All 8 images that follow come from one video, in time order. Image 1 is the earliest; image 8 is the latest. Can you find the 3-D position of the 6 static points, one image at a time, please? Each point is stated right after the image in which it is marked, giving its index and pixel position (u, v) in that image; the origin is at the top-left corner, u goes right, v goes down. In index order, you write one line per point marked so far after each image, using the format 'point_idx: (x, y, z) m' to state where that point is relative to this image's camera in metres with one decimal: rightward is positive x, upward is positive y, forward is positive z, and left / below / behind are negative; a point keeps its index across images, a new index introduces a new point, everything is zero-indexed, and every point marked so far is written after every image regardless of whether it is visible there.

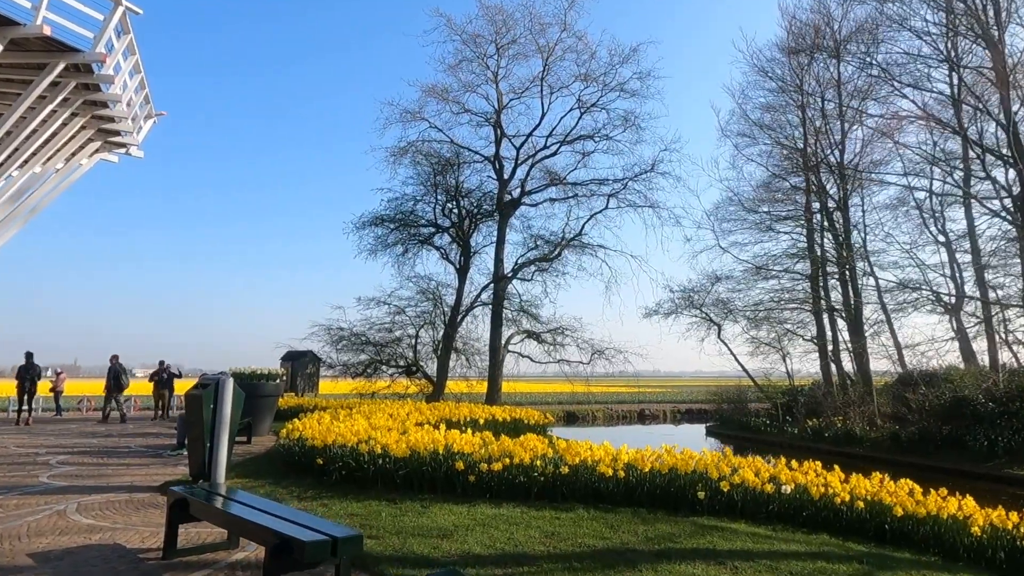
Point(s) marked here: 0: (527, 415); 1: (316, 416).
0: (+0.4, -3.2, +16.8) m
1: (-3.4, -2.2, +11.4) m
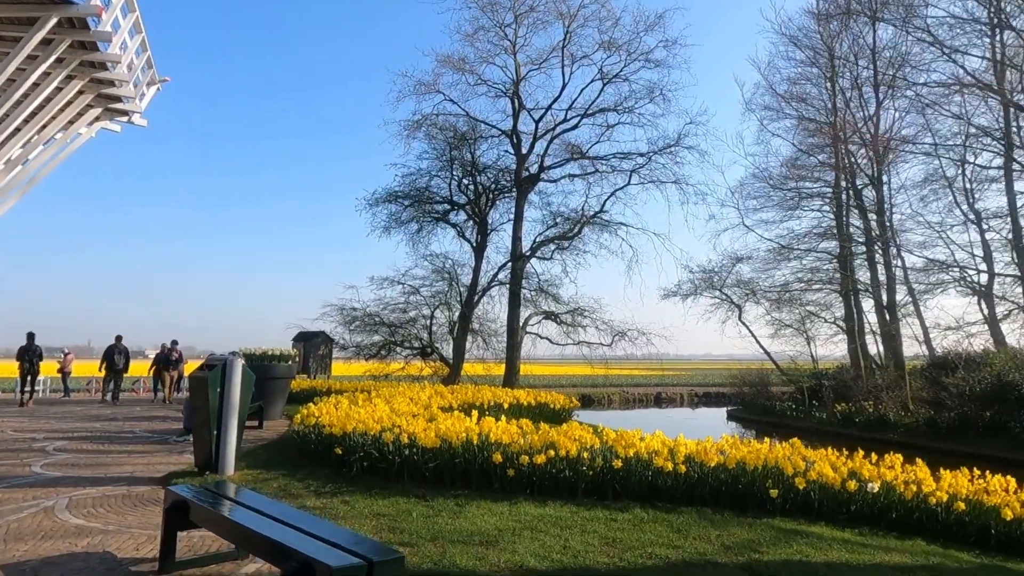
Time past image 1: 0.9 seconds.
0: (+1.0, -2.7, +15.9) m
1: (-2.8, -1.7, +10.6) m
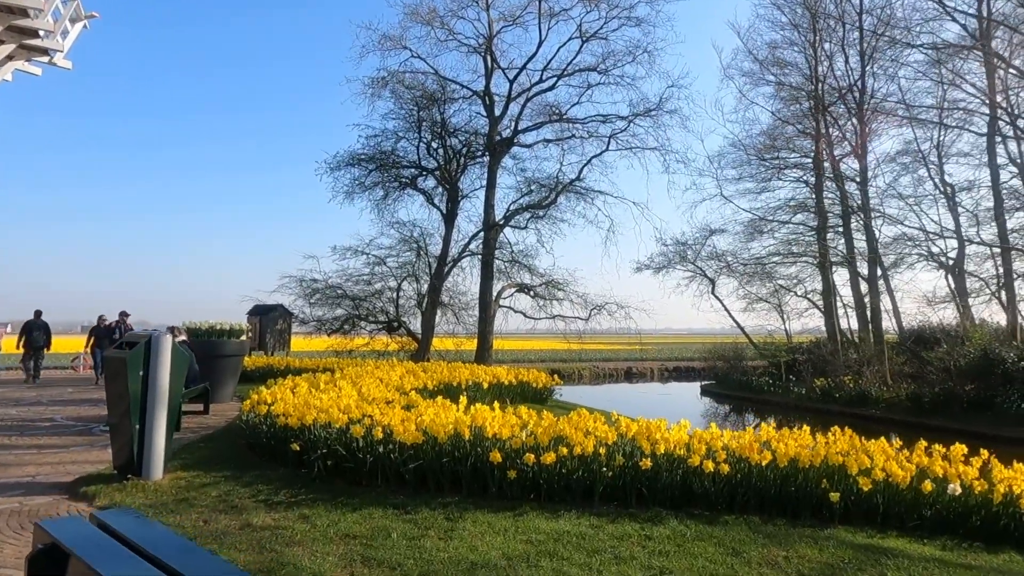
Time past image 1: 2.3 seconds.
0: (+0.5, -2.0, +14.6) m
1: (-3.0, -1.2, +9.0) m
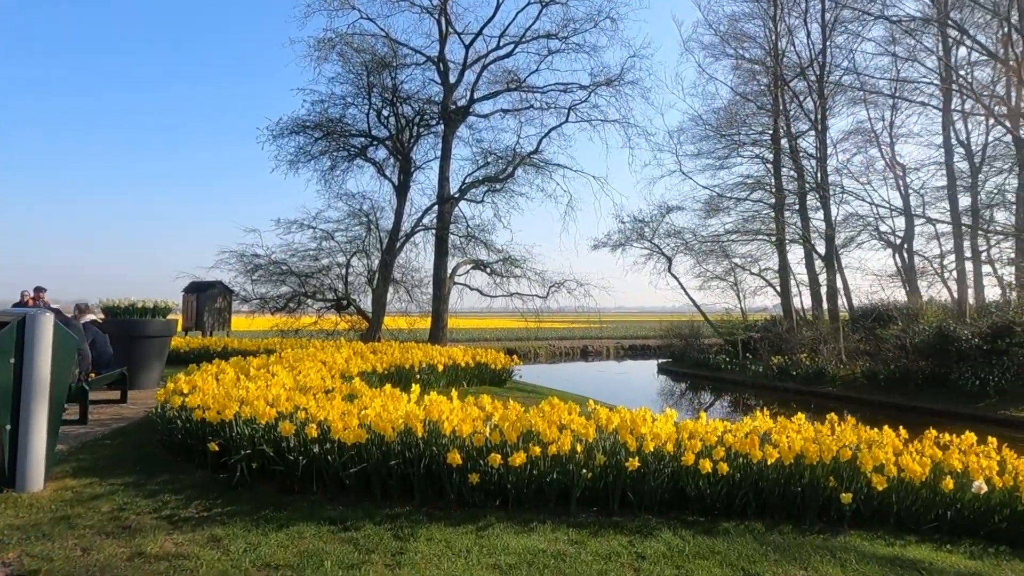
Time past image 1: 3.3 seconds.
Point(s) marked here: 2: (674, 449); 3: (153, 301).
0: (-0.4, -1.5, +13.7) m
1: (-3.5, -0.9, +7.9) m
2: (+1.2, -1.2, +5.0) m
3: (-6.2, -0.2, +11.6) m
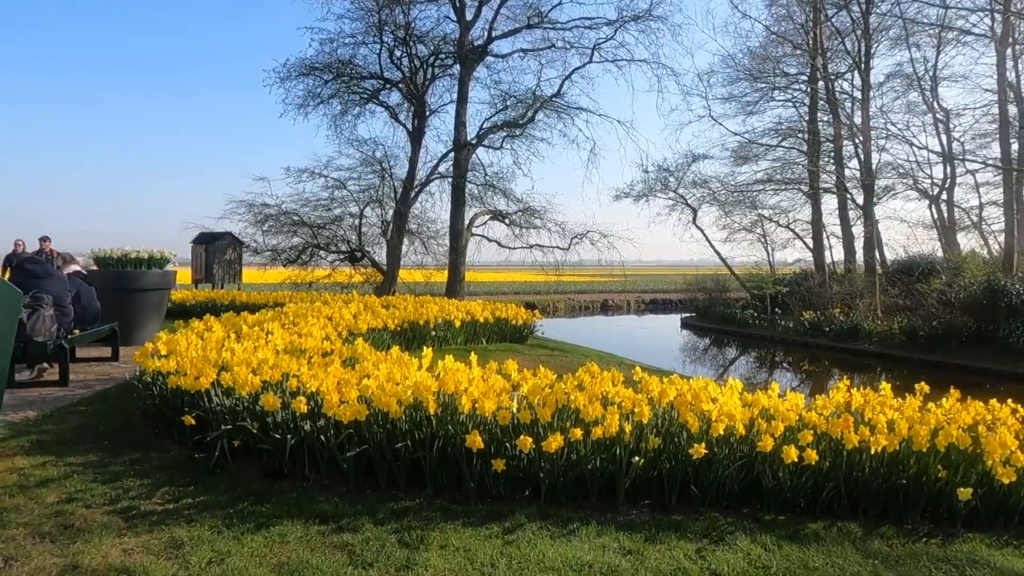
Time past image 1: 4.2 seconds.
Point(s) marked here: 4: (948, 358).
0: (0.0, -0.5, +12.7) m
1: (-3.2, -0.3, +7.0) m
2: (+1.4, -0.9, +4.0) m
3: (-5.9, +0.6, +10.7) m
4: (+13.1, -2.1, +20.1) m
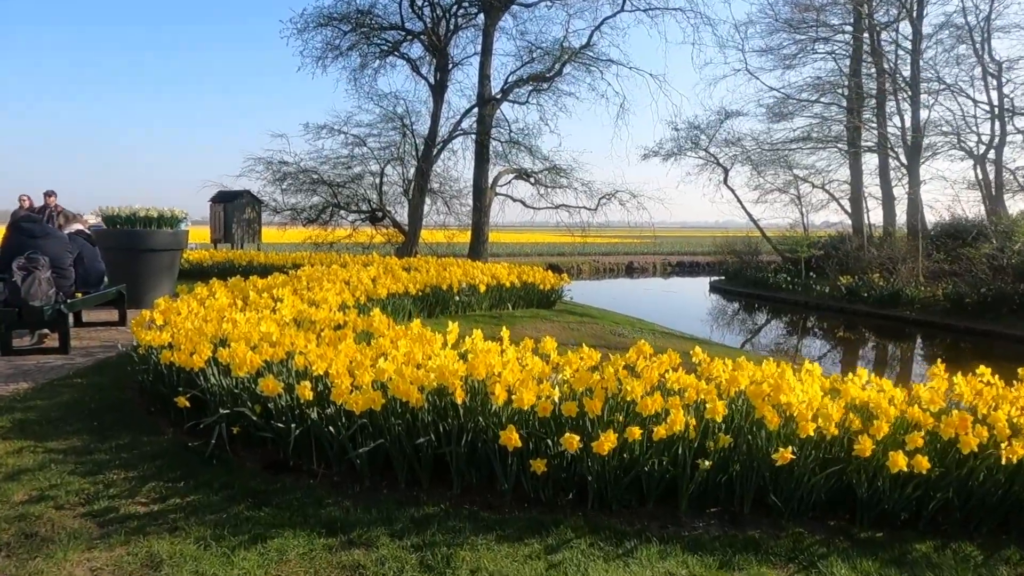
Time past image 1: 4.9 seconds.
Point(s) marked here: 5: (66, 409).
0: (+0.5, +0.2, +12.1) m
1: (-2.9, 0.0, +6.4) m
2: (+1.6, -0.7, +3.3) m
3: (-5.4, +1.2, +10.2) m
4: (+13.9, -1.1, +19.0) m
5: (-3.2, -0.9, +4.8) m
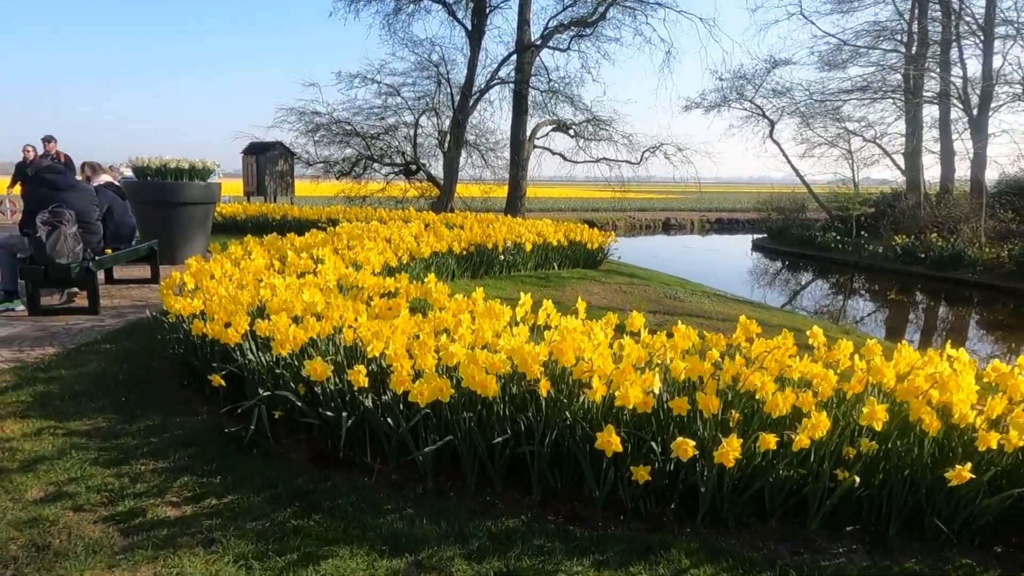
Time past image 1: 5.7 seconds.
0: (+1.3, +0.9, +11.4) m
1: (-2.4, +0.4, +5.9) m
2: (+2.0, -0.6, +2.7) m
3: (-4.7, +1.9, +9.7) m
4: (+14.9, -0.1, +17.9) m
5: (-2.8, -0.6, +4.4) m
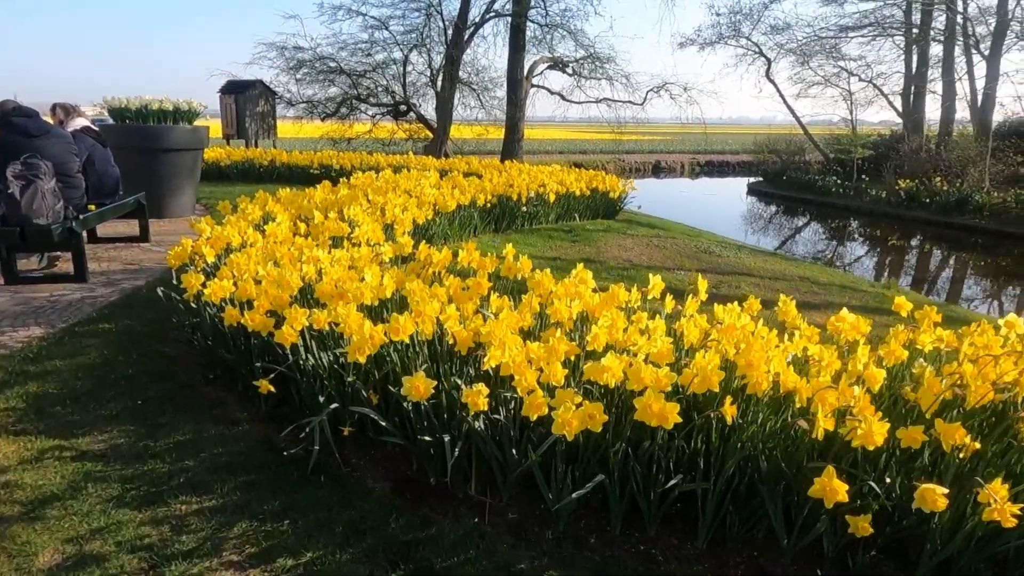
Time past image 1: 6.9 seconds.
0: (+1.6, +1.6, +10.6) m
1: (-1.9, +0.7, +5.0) m
2: (+2.6, -0.6, +2.1) m
3: (-4.4, +2.4, +8.6) m
4: (+14.9, +1.3, +17.6) m
5: (-2.3, -0.5, +3.6) m
